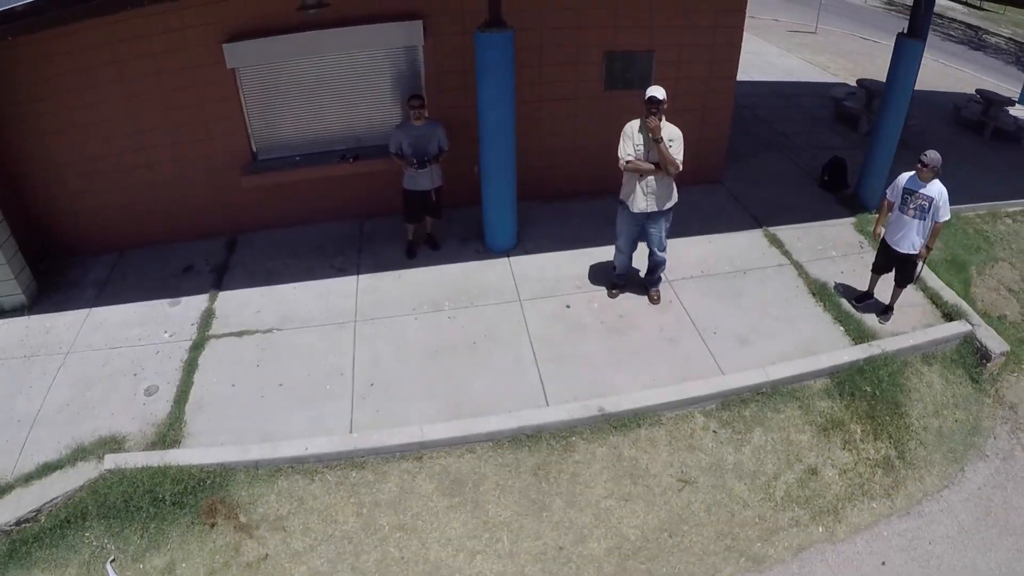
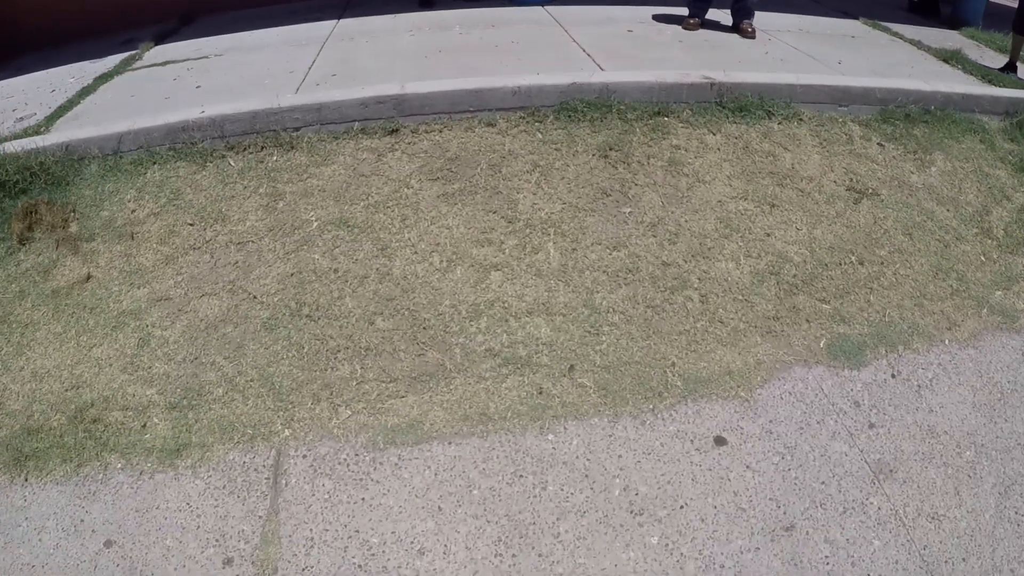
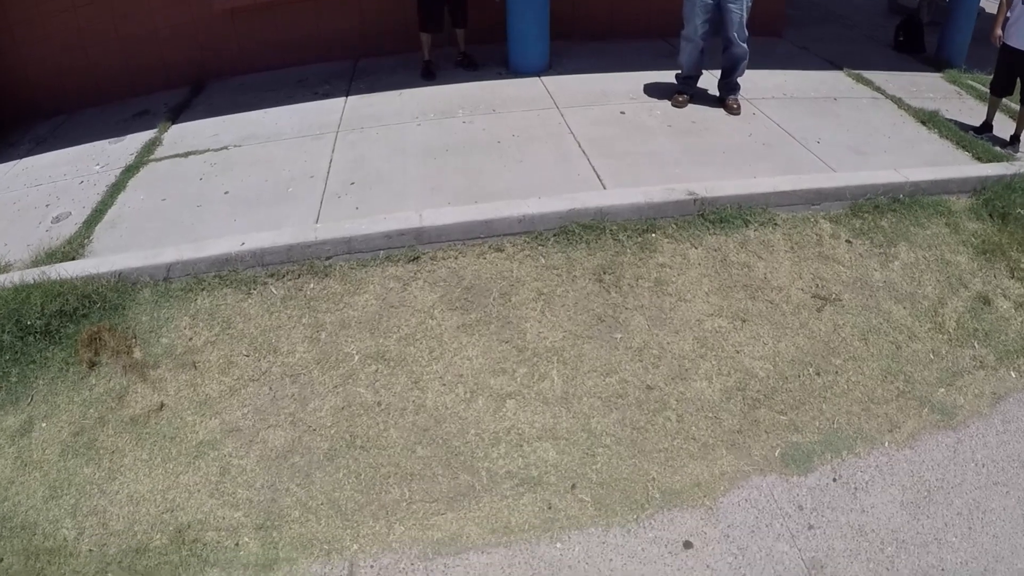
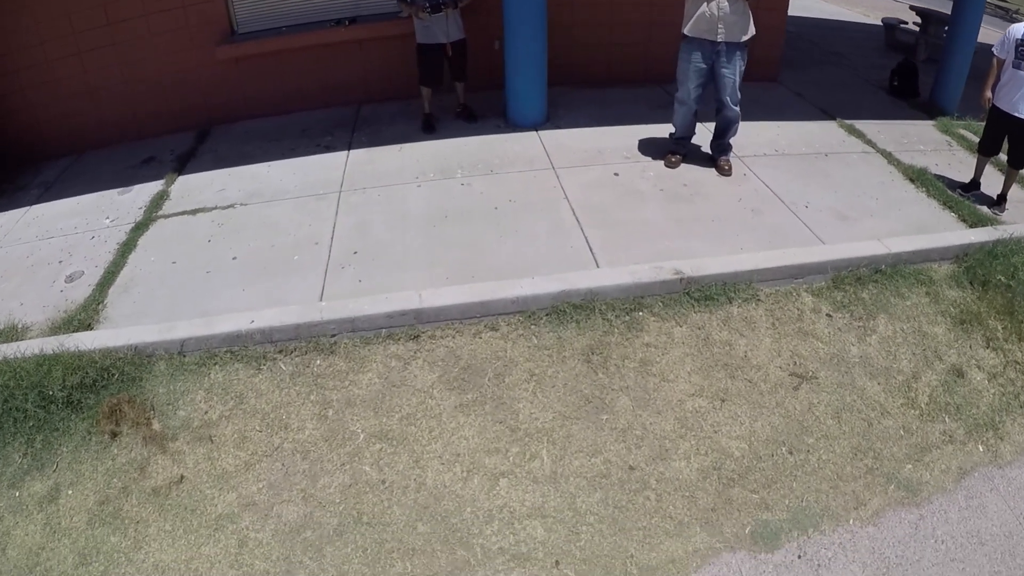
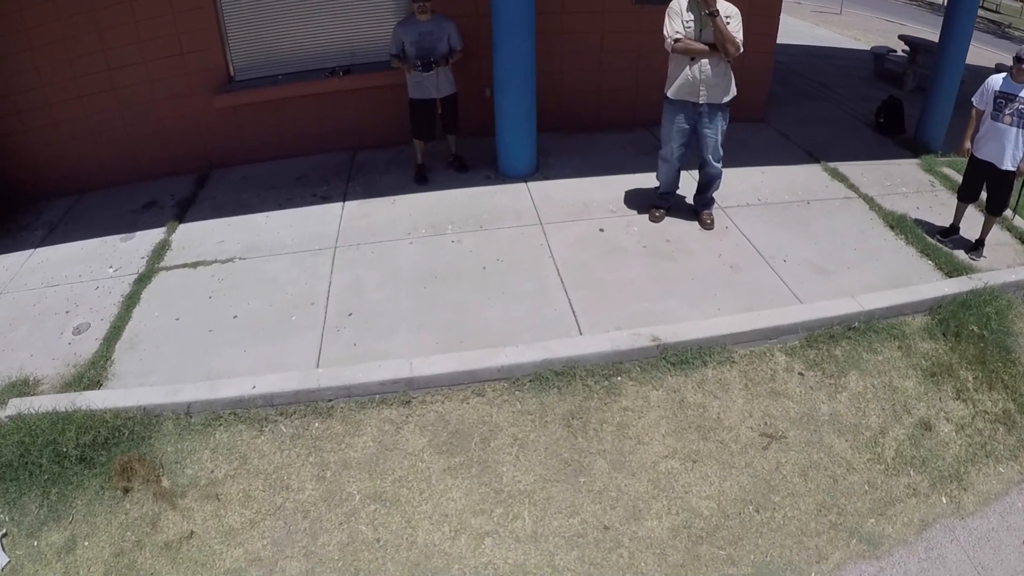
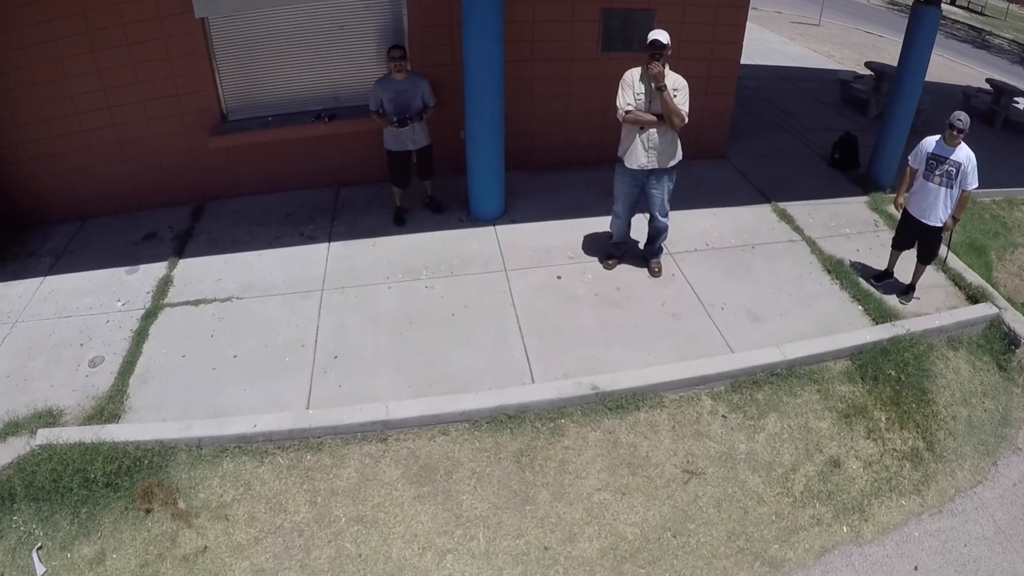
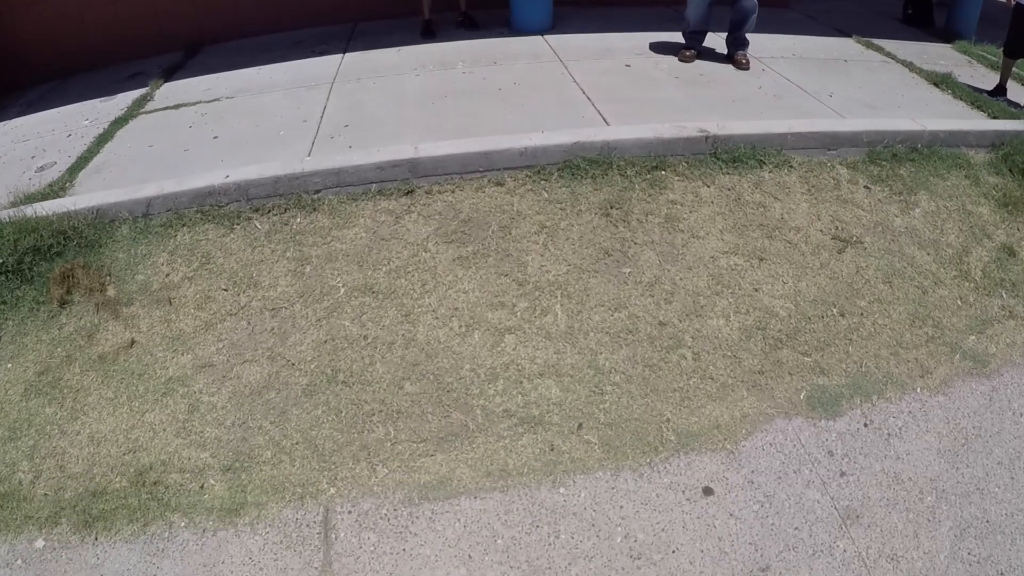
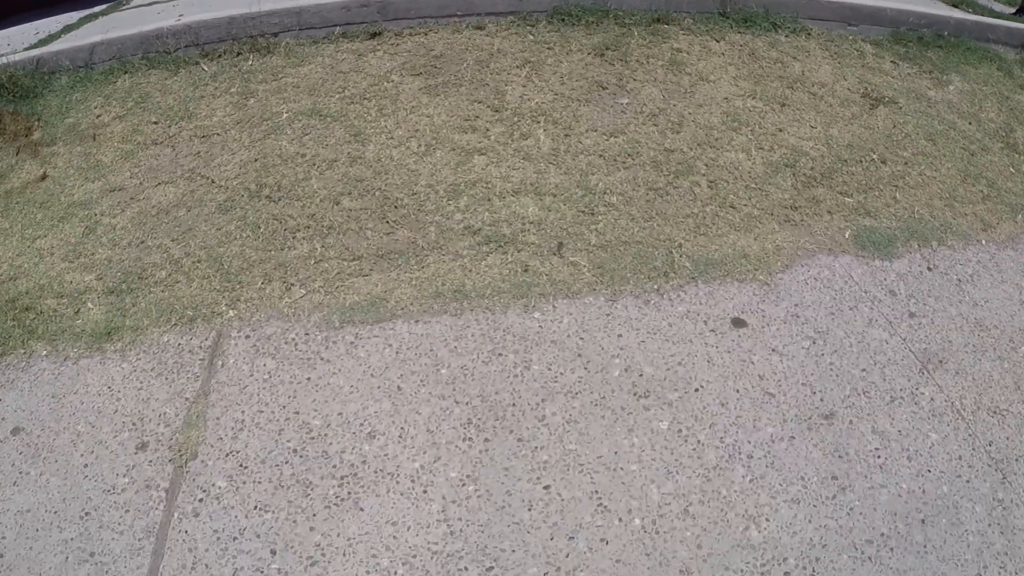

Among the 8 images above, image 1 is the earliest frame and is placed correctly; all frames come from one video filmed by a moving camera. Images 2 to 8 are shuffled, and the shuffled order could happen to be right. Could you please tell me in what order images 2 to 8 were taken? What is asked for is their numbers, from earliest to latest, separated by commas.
6, 5, 4, 3, 7, 2, 8
